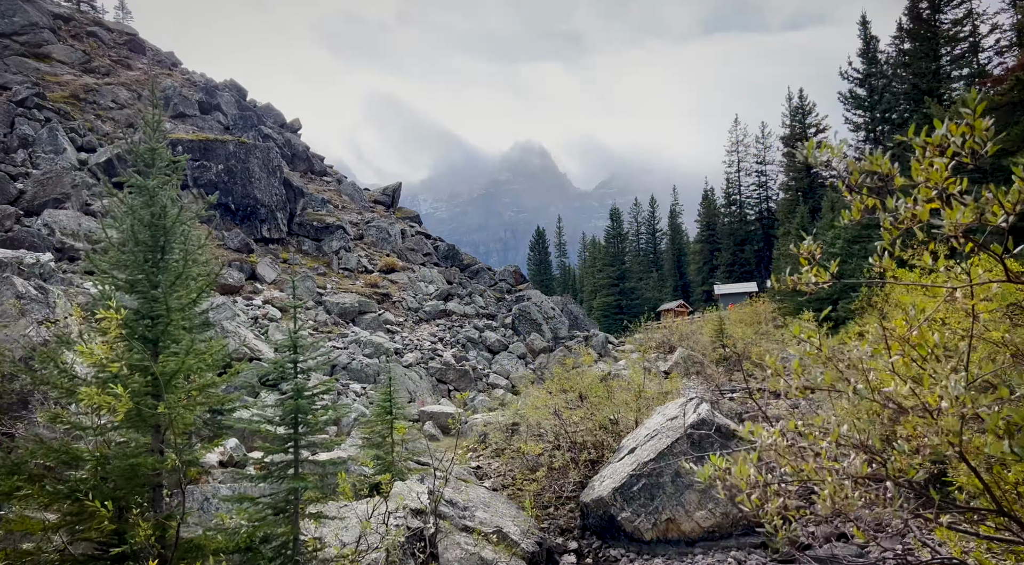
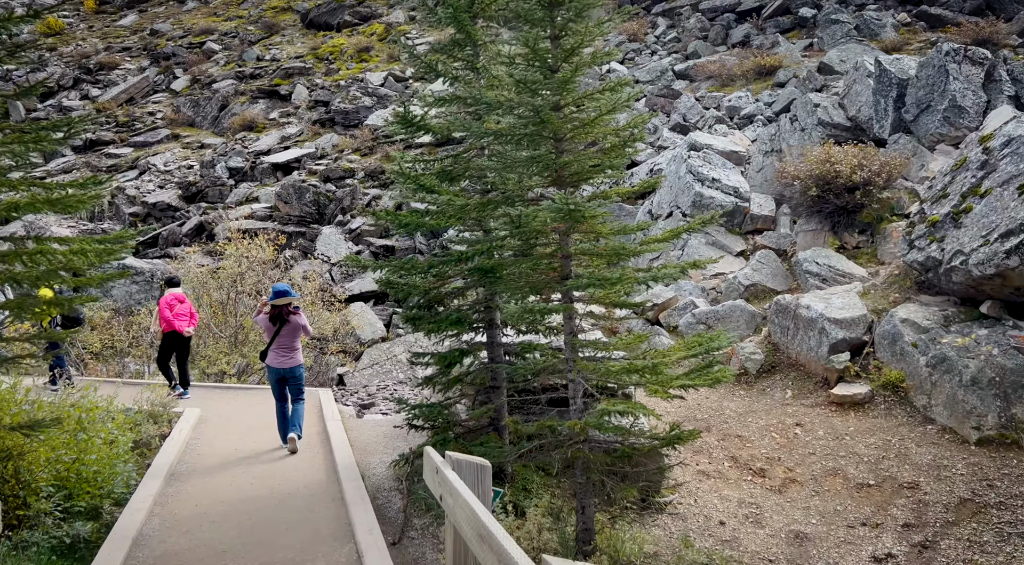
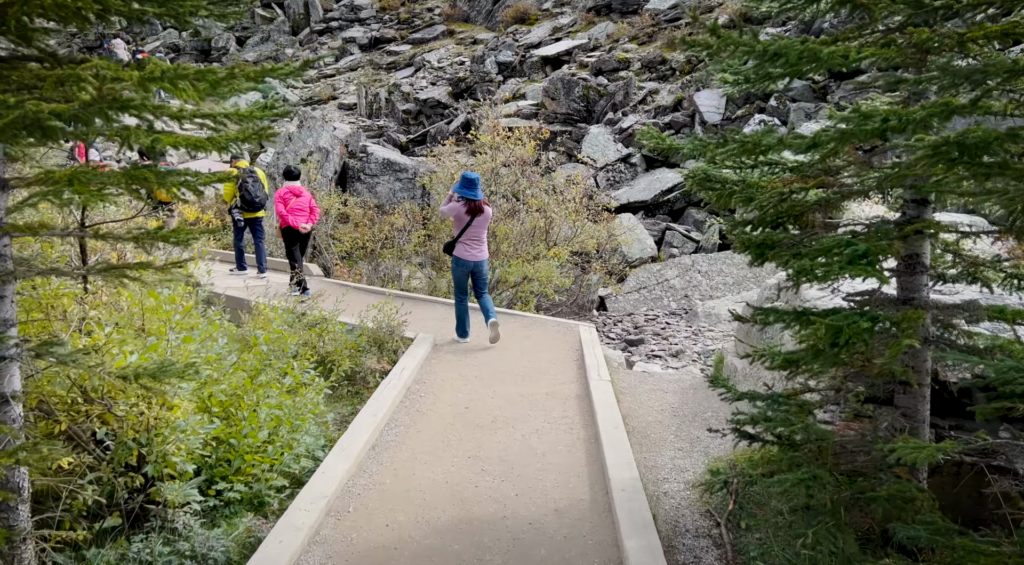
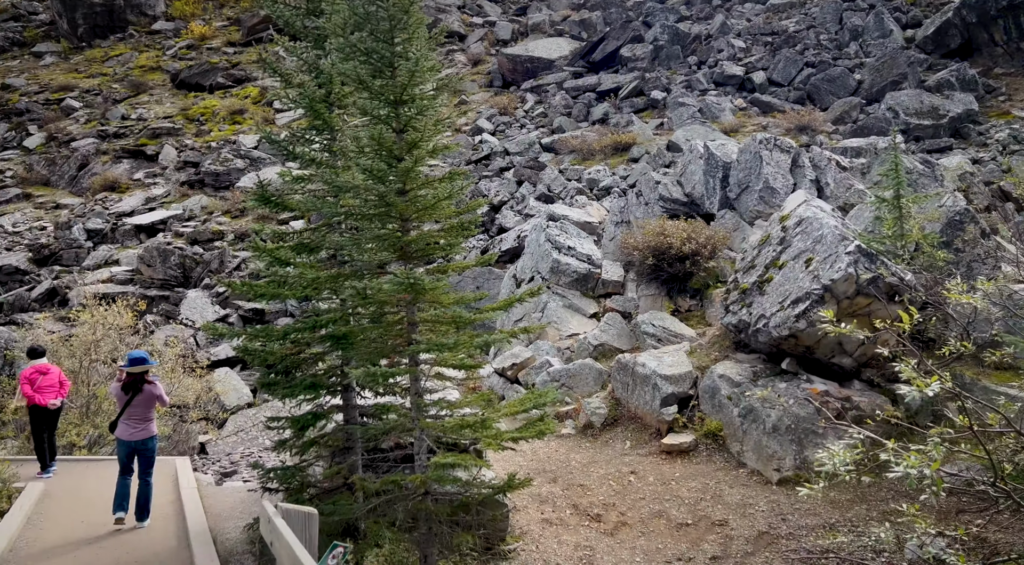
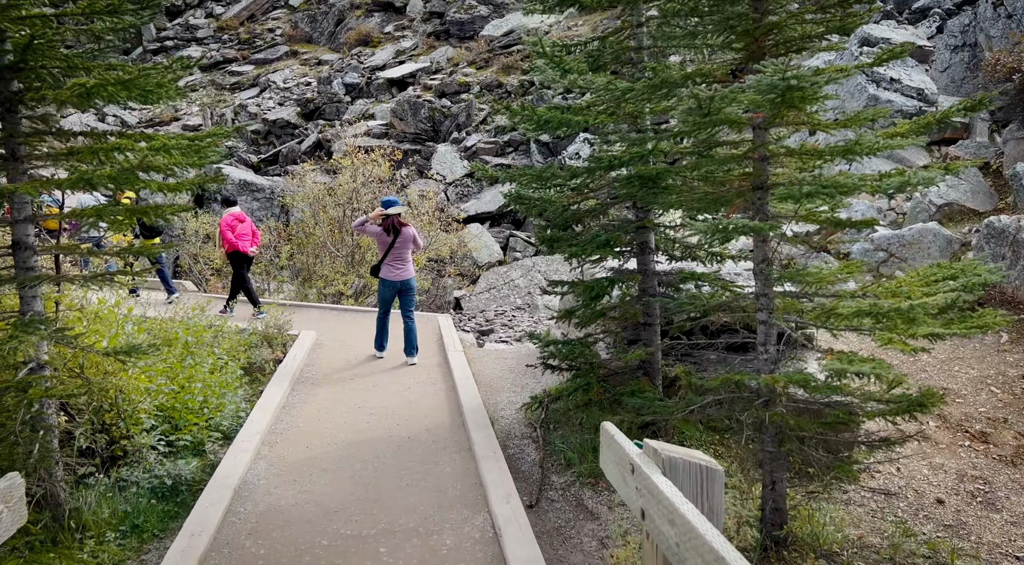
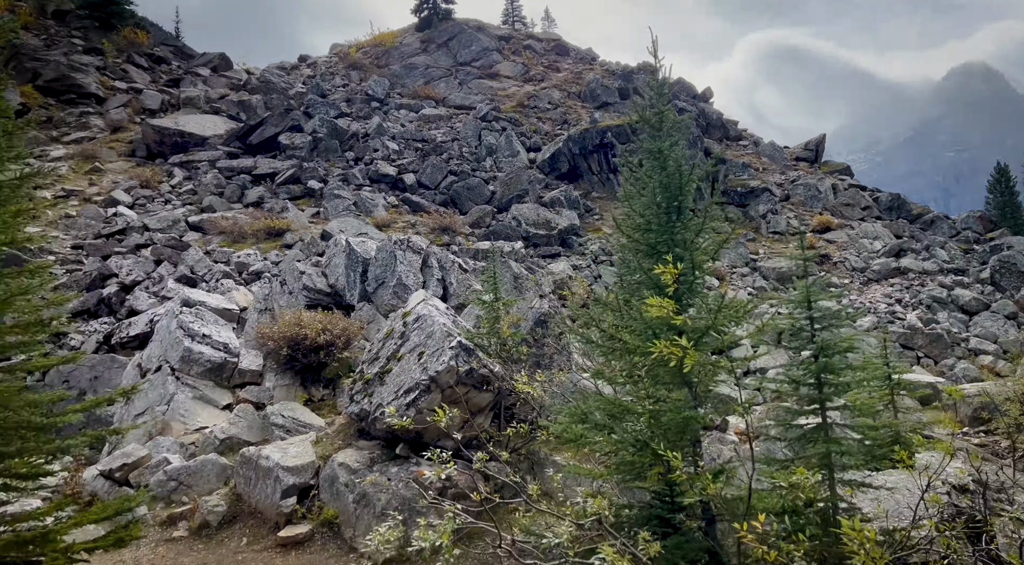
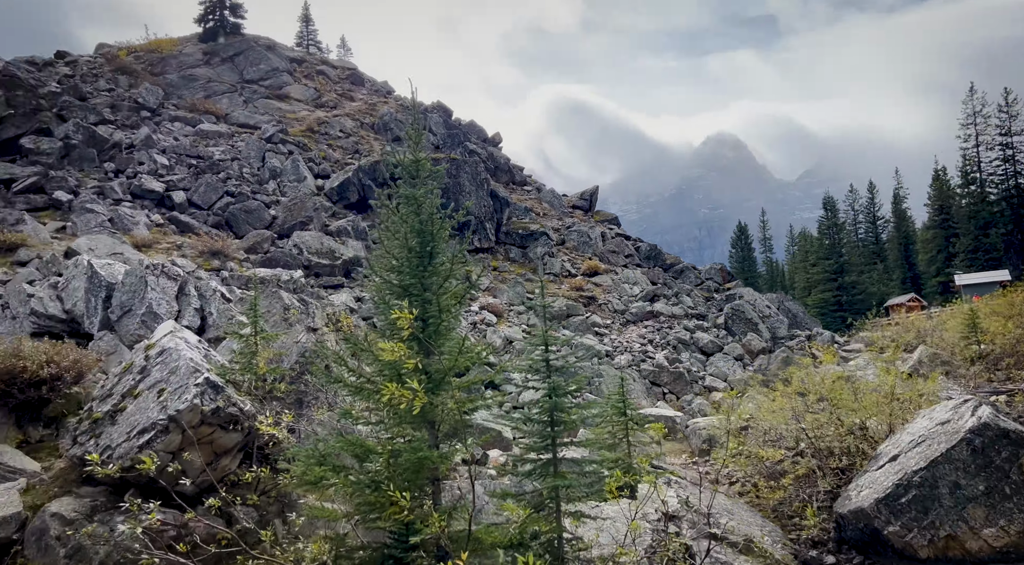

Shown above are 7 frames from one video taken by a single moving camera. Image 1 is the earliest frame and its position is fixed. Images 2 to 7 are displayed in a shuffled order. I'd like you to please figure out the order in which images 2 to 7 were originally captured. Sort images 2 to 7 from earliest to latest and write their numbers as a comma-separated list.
7, 6, 4, 2, 5, 3
